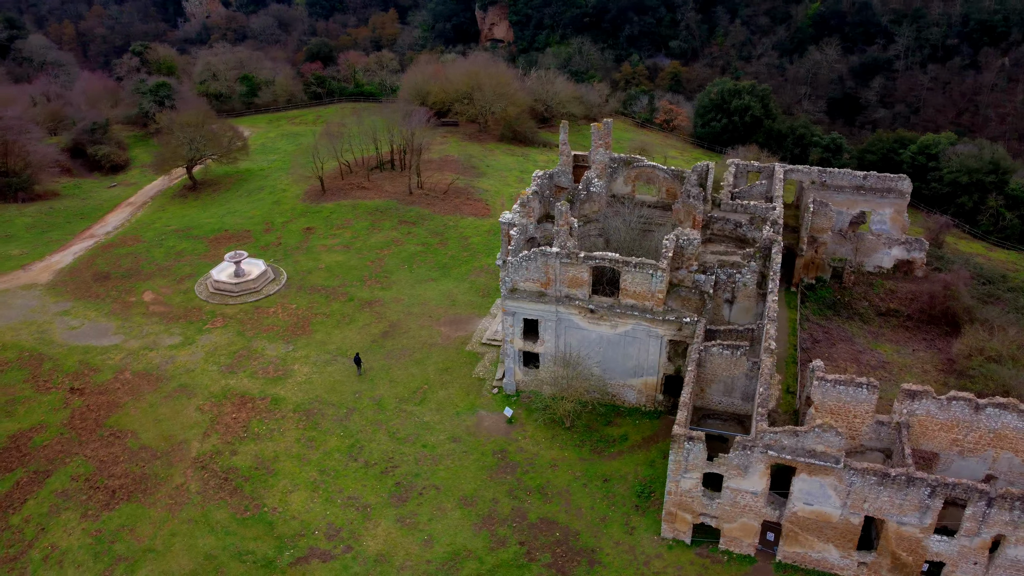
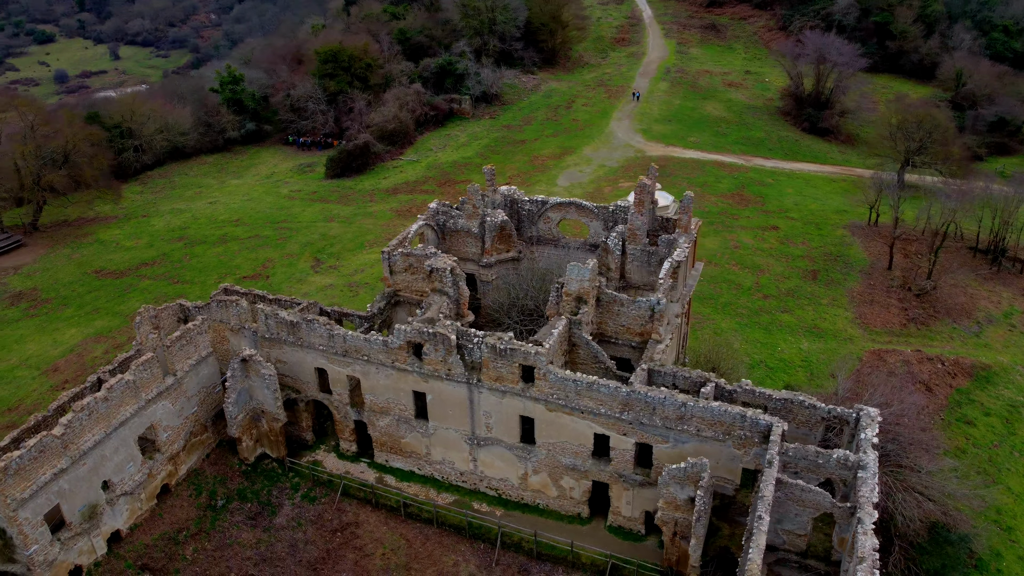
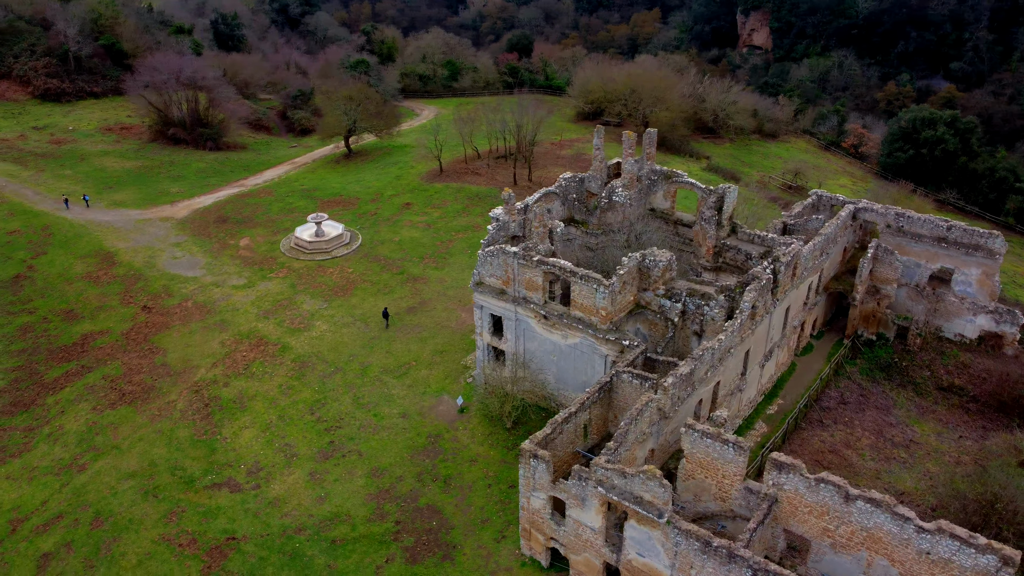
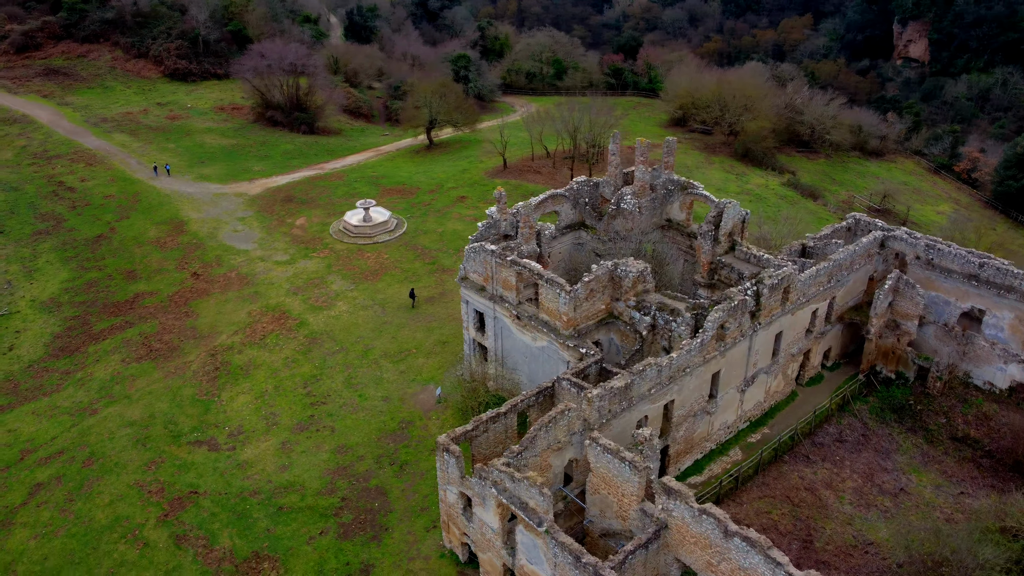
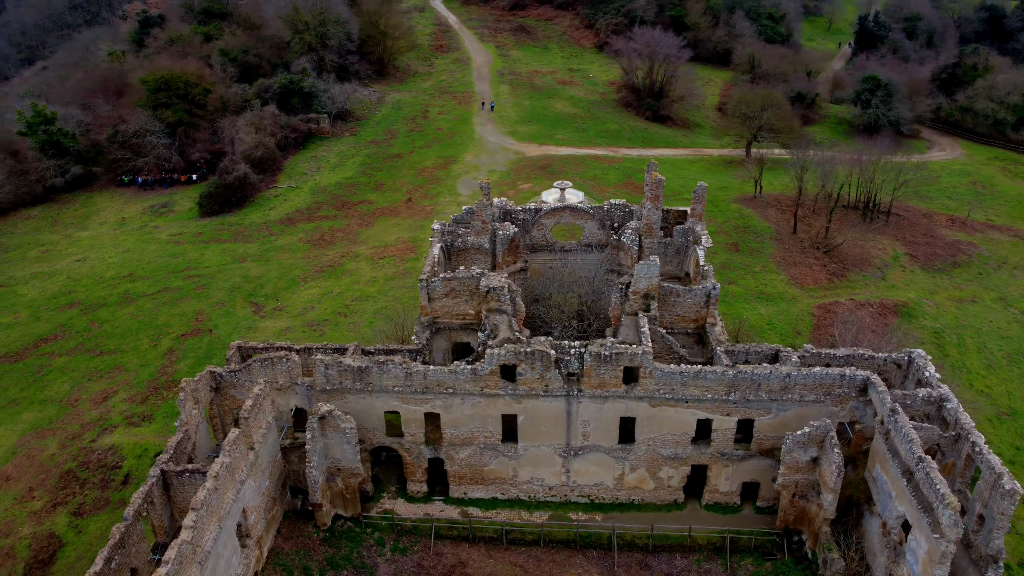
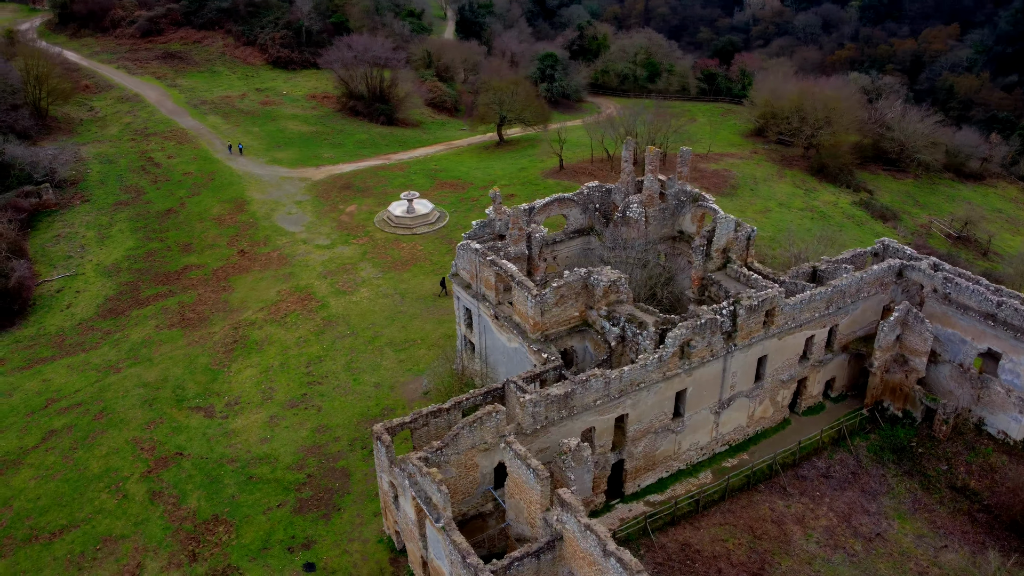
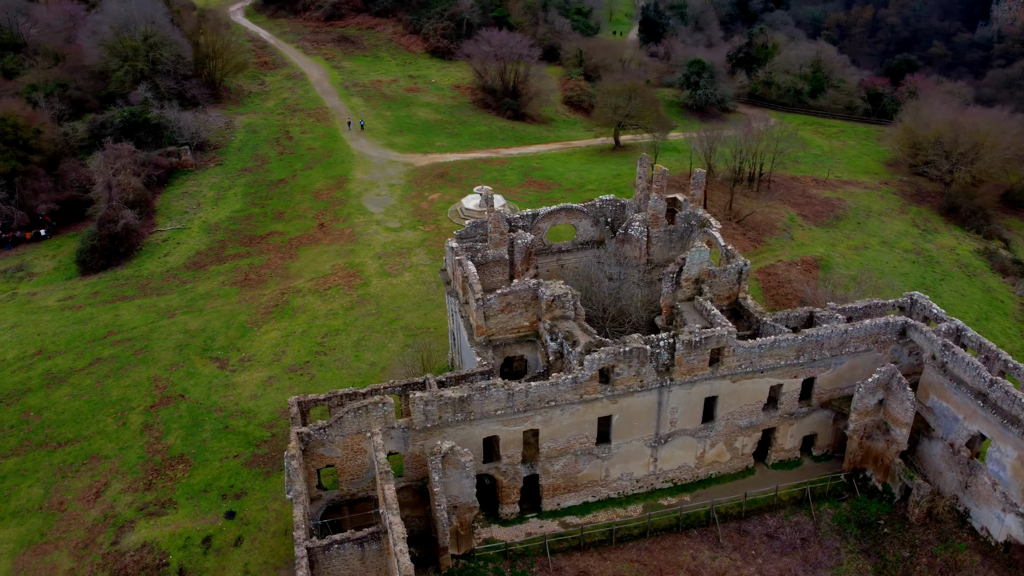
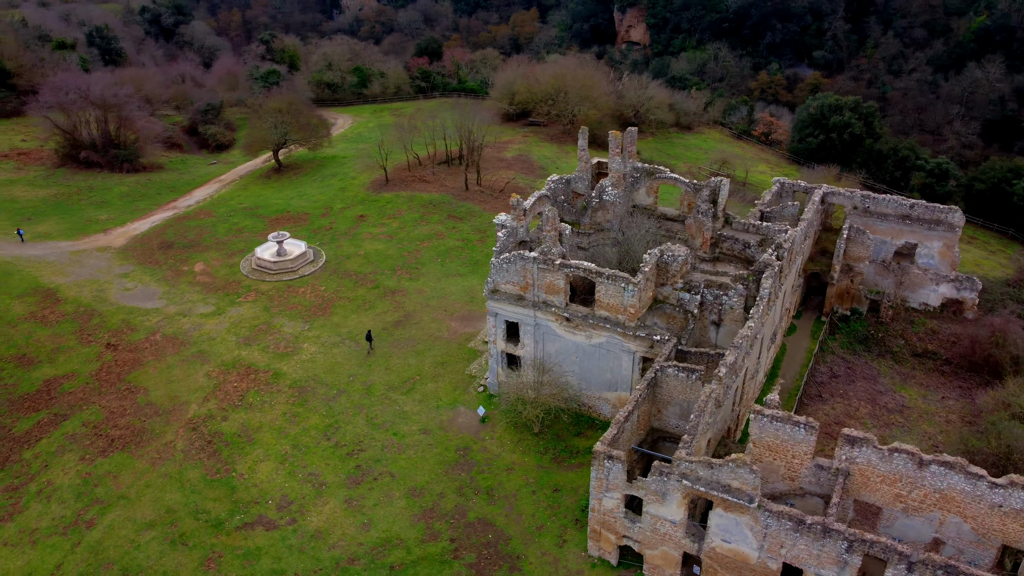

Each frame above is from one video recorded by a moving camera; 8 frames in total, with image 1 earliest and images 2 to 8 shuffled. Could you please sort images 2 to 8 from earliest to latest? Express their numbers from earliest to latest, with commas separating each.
8, 3, 4, 6, 7, 5, 2
